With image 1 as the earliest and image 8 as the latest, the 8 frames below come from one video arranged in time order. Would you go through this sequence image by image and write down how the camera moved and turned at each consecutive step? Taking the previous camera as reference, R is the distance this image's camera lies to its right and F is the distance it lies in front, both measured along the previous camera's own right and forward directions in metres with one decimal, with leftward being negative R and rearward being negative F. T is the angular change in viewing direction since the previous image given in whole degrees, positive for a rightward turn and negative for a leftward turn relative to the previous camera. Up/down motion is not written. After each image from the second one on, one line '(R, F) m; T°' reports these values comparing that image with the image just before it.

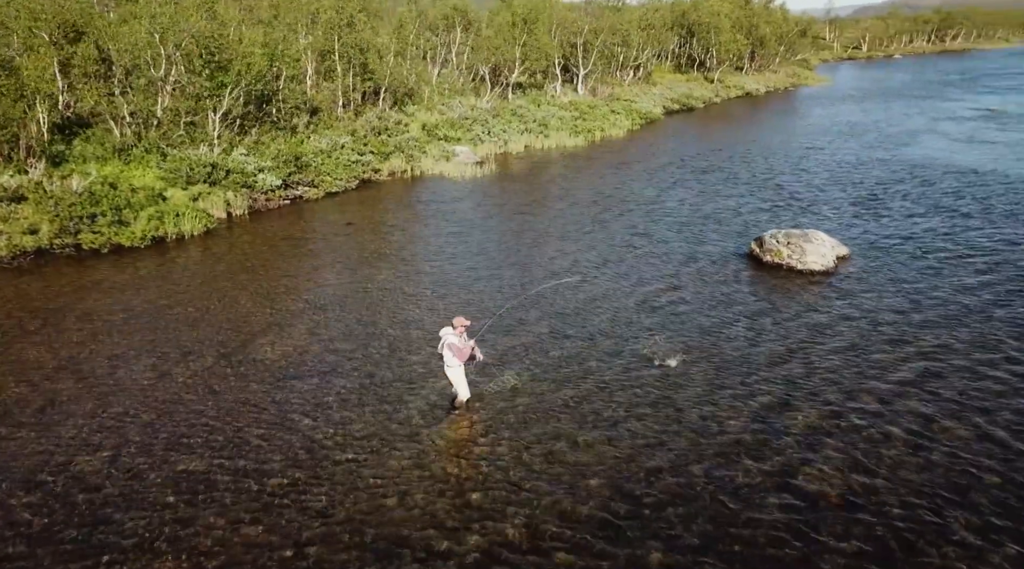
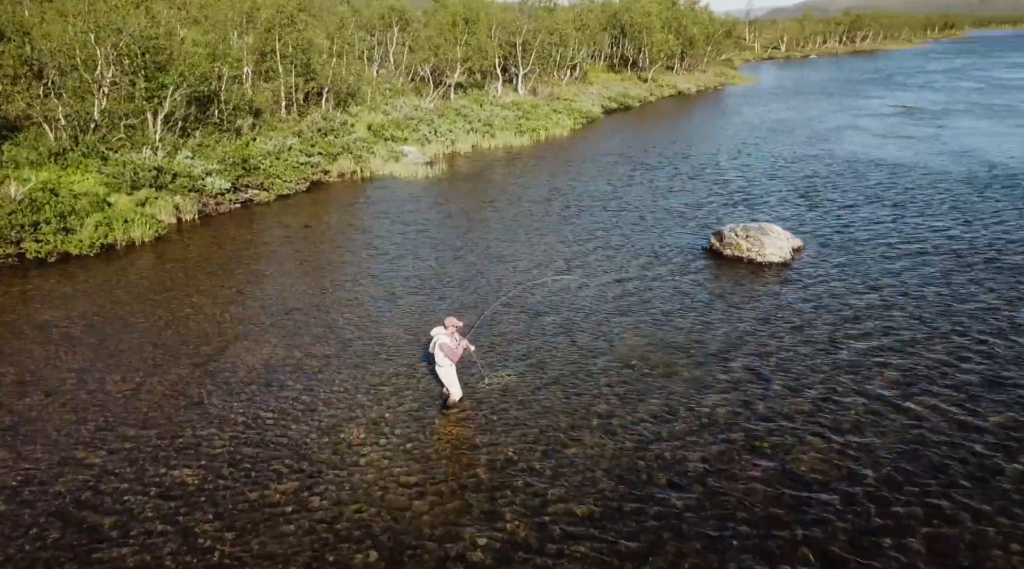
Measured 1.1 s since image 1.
(-1.1, 0.0) m; +5°
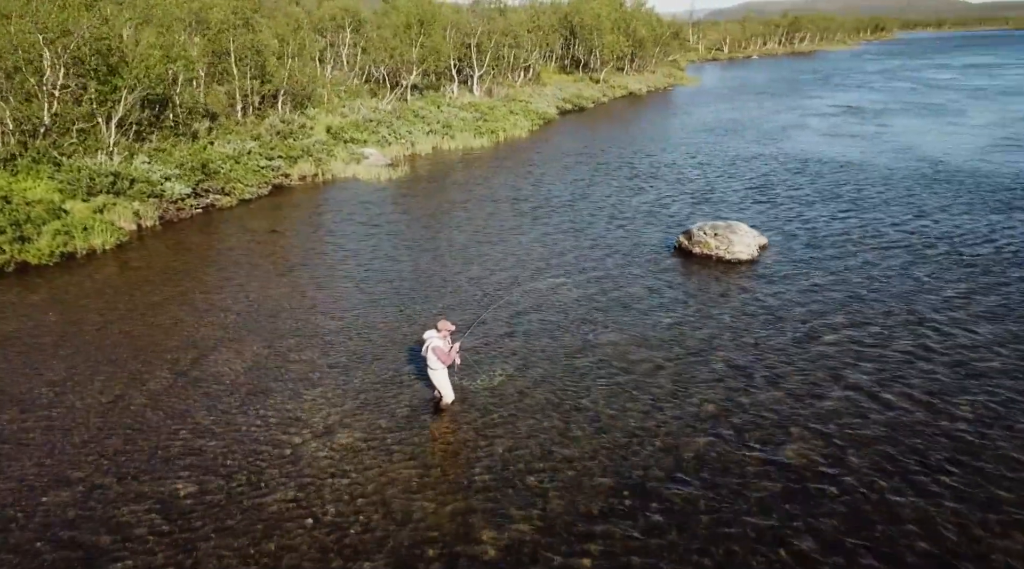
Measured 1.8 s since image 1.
(-0.8, 0.0) m; +4°
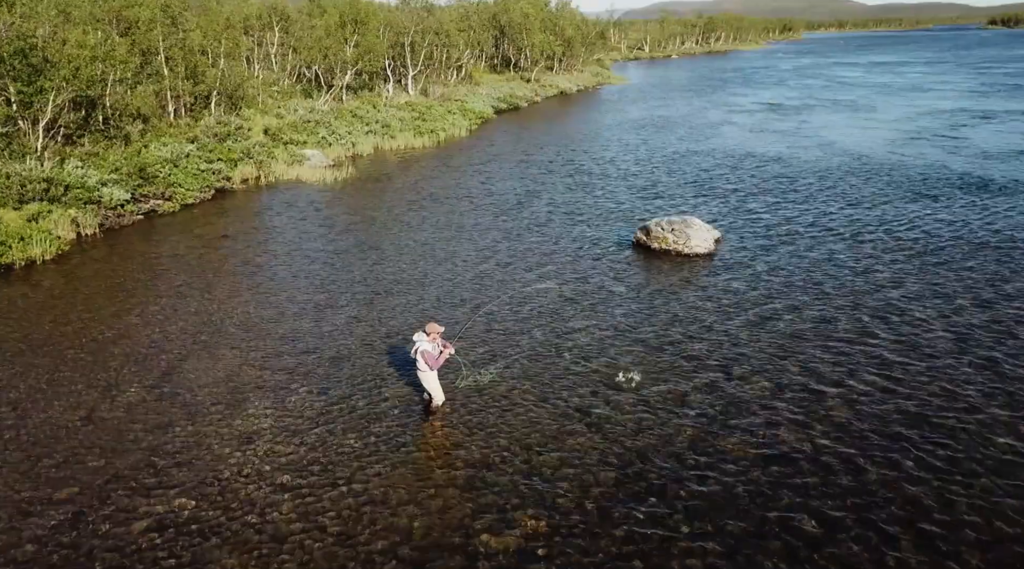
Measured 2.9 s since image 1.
(-1.2, +0.1) m; +5°
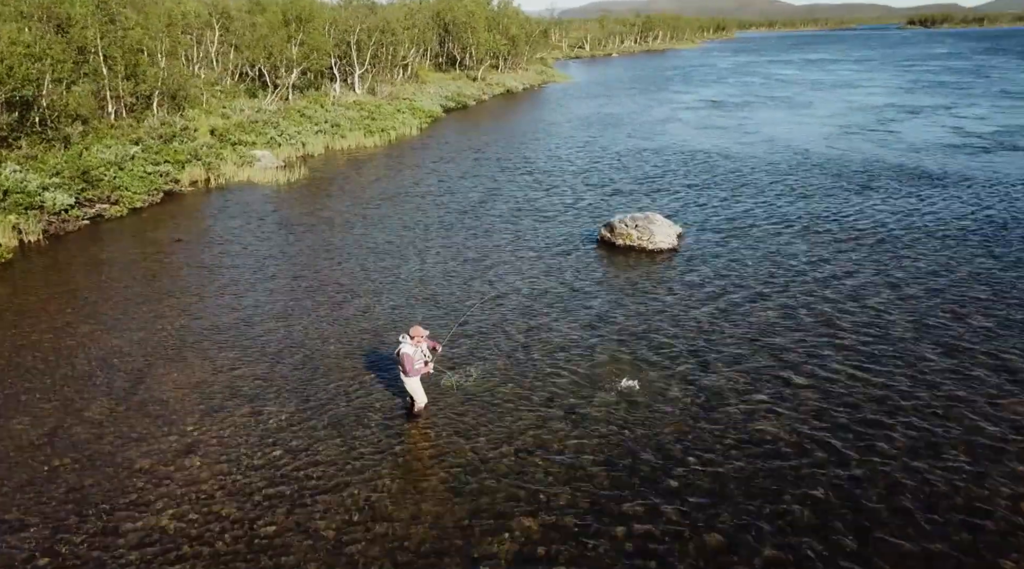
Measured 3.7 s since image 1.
(-0.7, +0.1) m; +4°
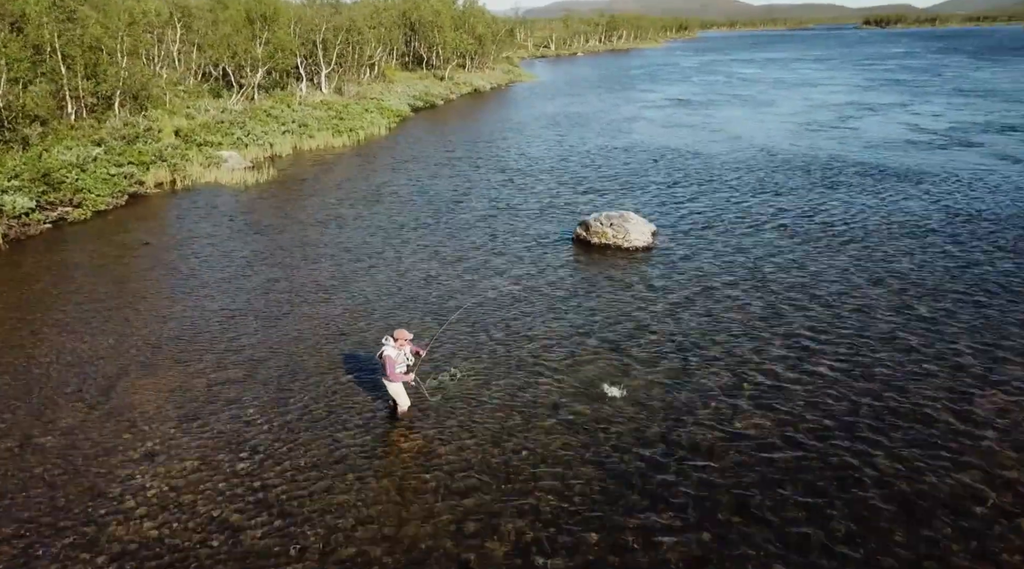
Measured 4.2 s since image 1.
(-0.3, +0.1) m; +2°
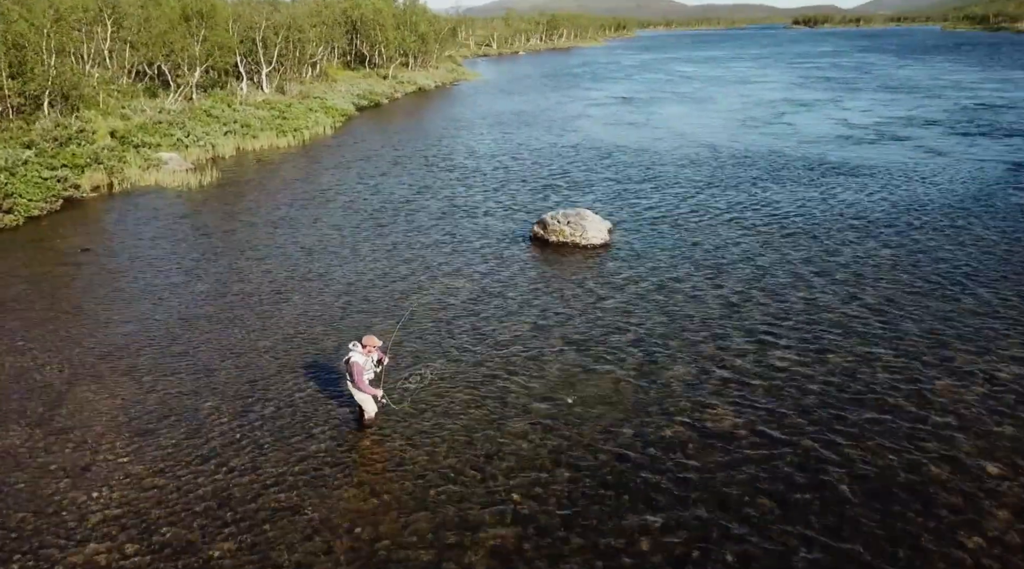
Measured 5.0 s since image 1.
(-0.4, +0.2) m; +4°
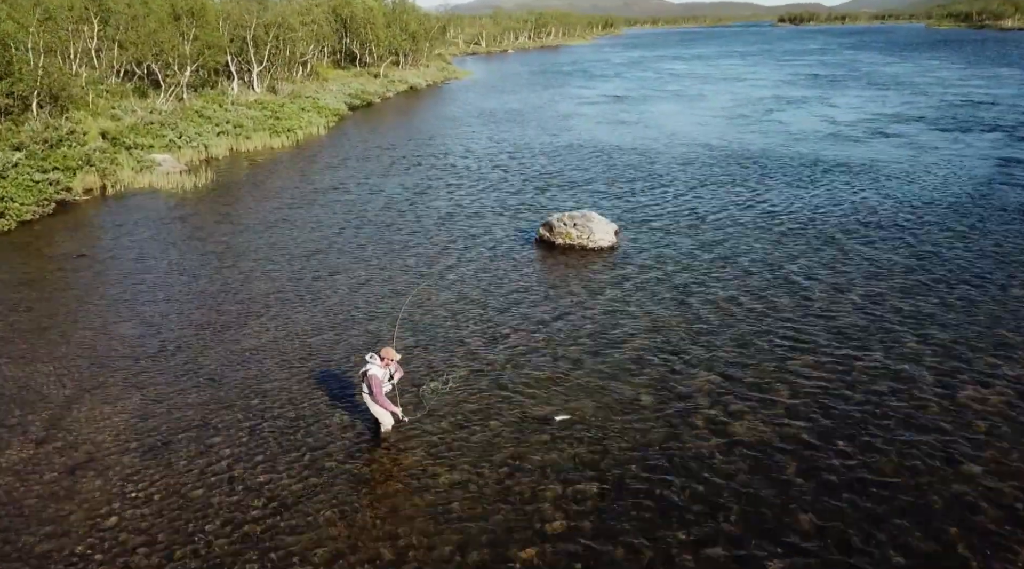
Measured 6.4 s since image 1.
(-0.6, +0.4) m; +1°
